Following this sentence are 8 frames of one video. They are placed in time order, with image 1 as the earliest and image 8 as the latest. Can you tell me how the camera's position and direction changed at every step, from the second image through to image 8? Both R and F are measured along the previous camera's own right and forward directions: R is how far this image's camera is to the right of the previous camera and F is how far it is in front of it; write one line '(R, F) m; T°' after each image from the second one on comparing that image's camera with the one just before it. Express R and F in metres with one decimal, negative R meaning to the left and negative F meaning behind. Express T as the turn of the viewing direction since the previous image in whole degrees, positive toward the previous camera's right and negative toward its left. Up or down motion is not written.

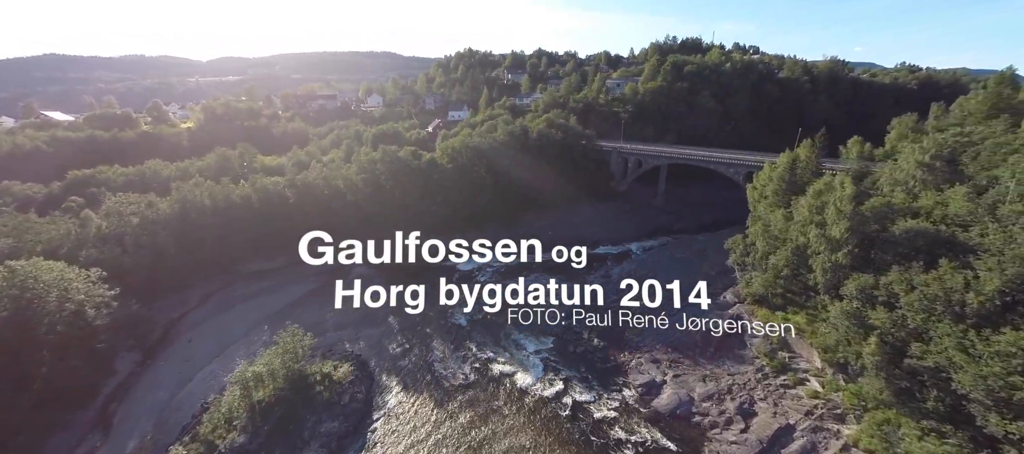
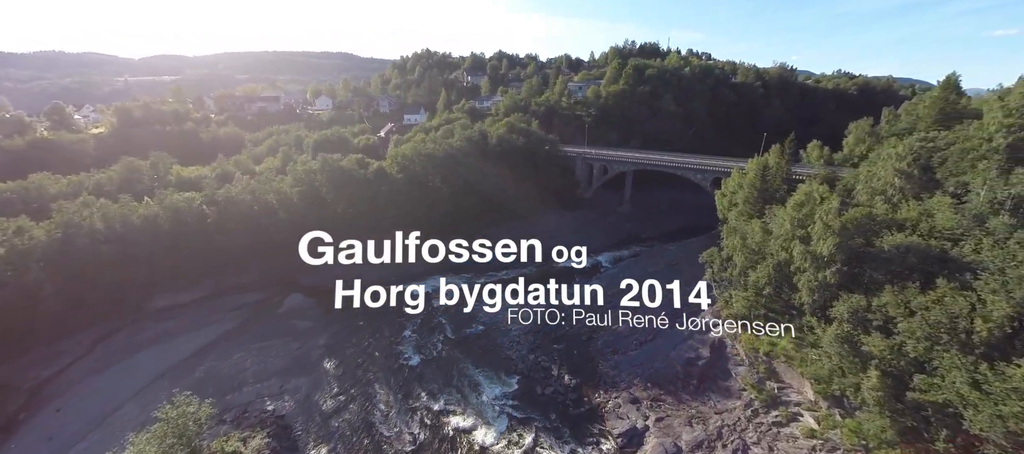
(+0.5, +3.3) m; +5°
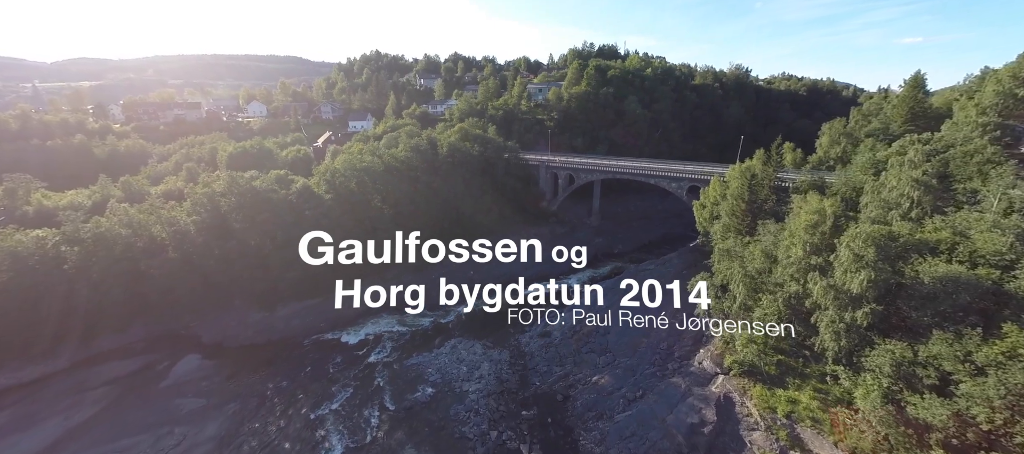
(+0.7, +5.2) m; +5°
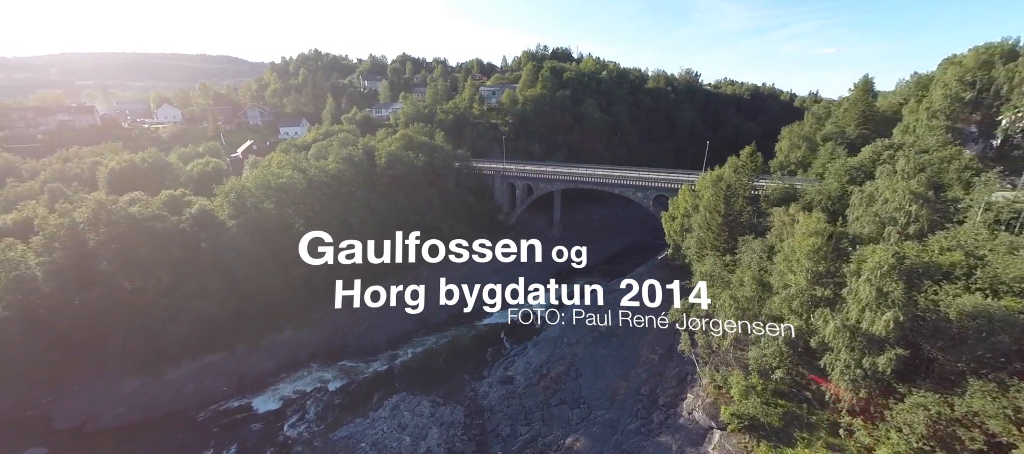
(+0.4, +4.0) m; +6°
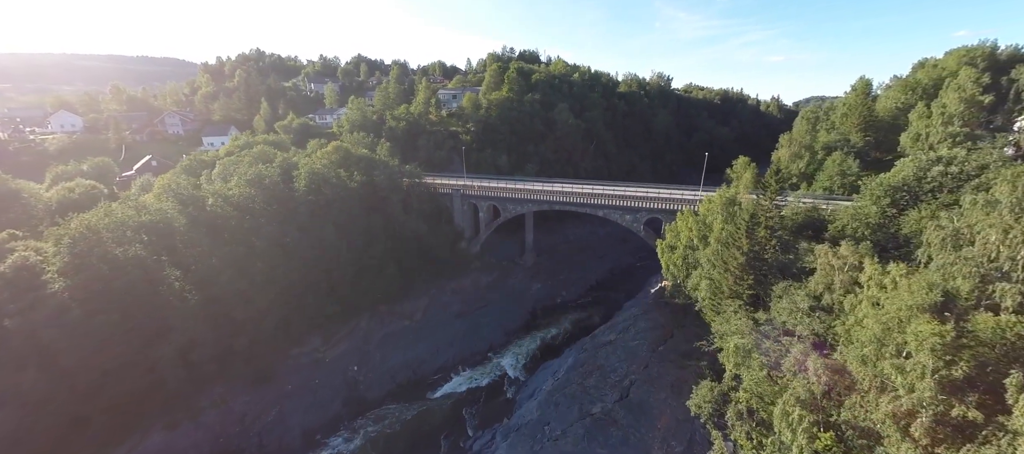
(+0.6, +6.5) m; +4°
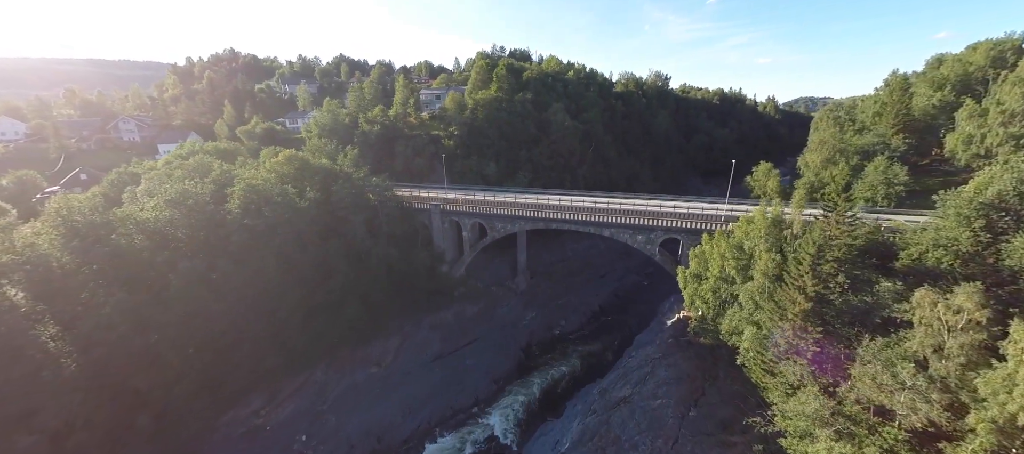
(+0.3, +4.8) m; +1°
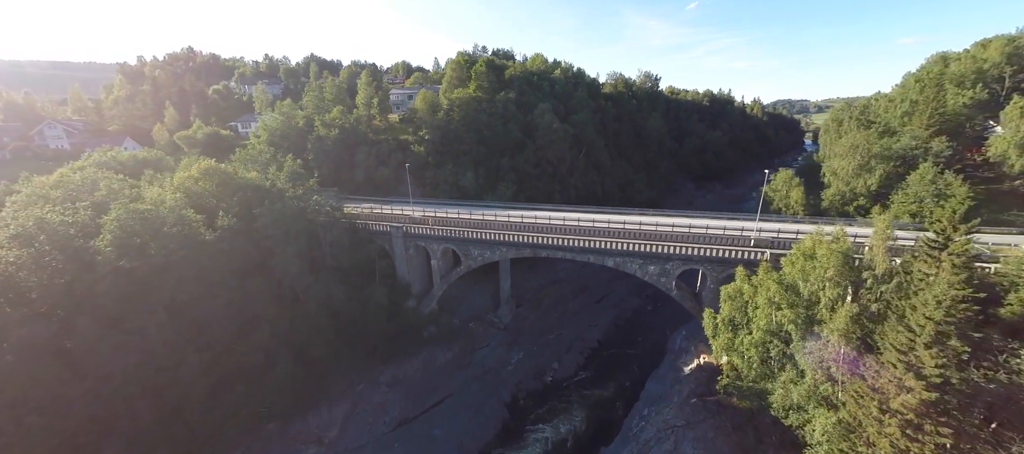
(+0.3, +4.9) m; +2°
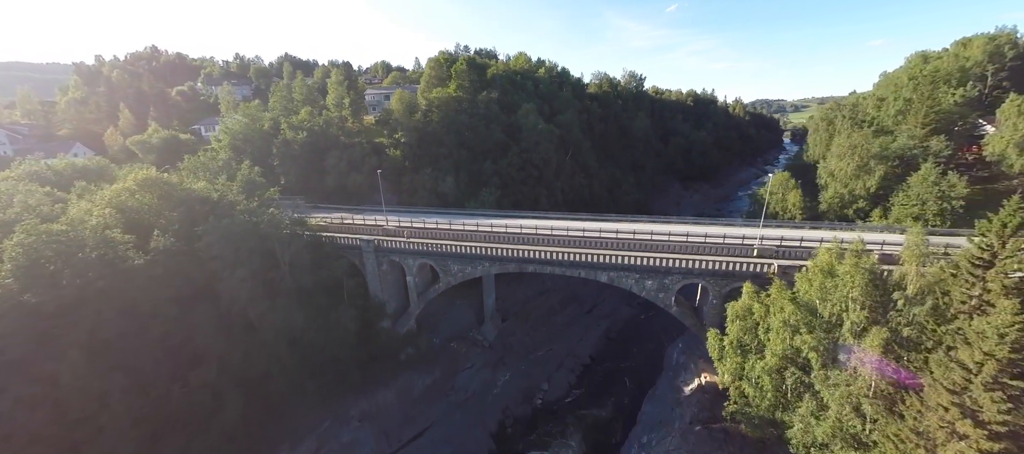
(+0.1, +1.9) m; +2°
